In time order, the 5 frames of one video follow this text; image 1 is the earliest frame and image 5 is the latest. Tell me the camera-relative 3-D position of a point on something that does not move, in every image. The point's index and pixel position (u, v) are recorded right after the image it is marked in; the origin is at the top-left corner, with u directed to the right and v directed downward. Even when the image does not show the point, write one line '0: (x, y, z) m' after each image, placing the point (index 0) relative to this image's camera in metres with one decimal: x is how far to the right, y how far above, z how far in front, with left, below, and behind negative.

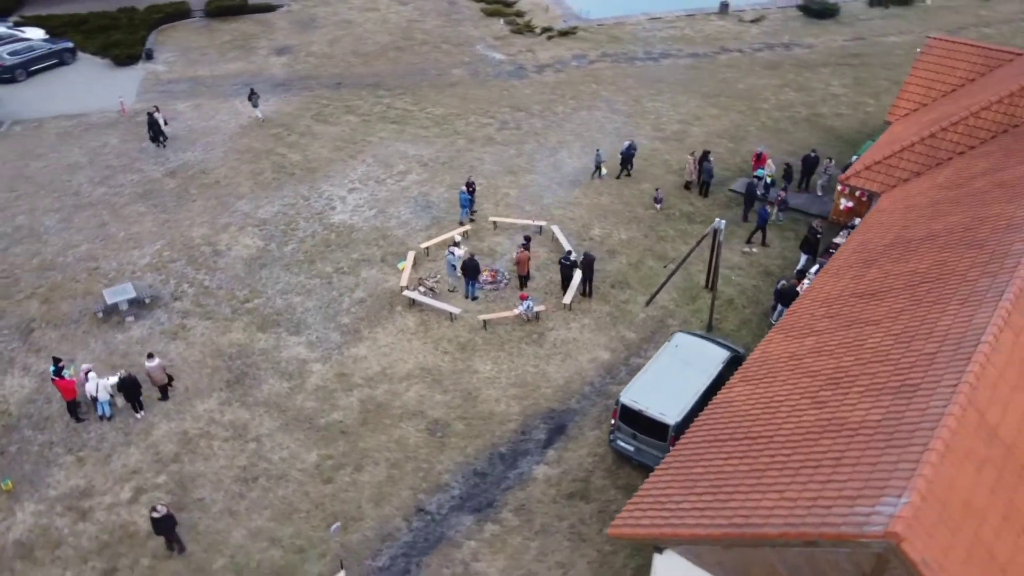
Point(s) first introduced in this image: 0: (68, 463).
0: (-8.9, -3.5, +16.2) m
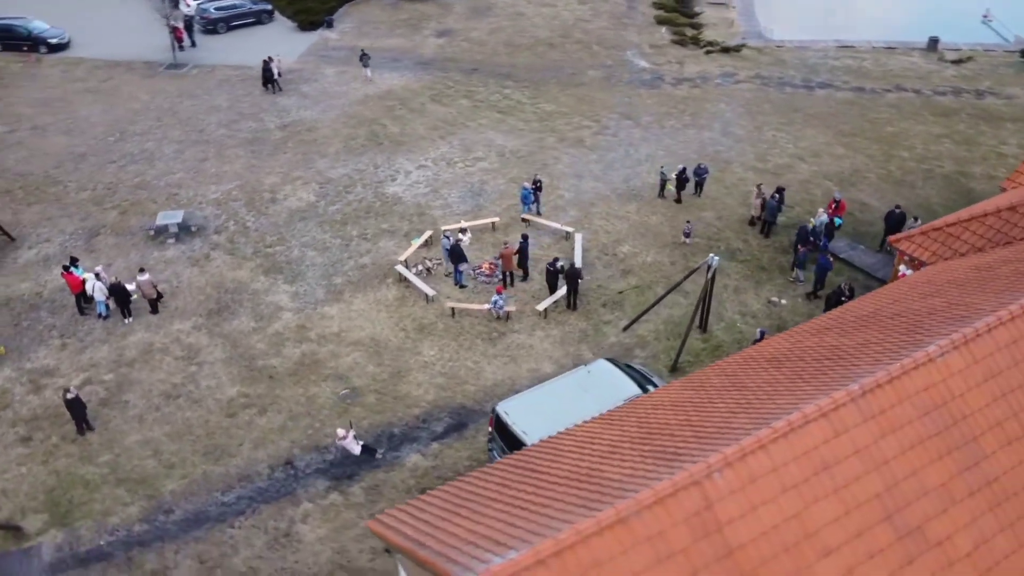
0: (-10.7, -1.4, +18.8) m
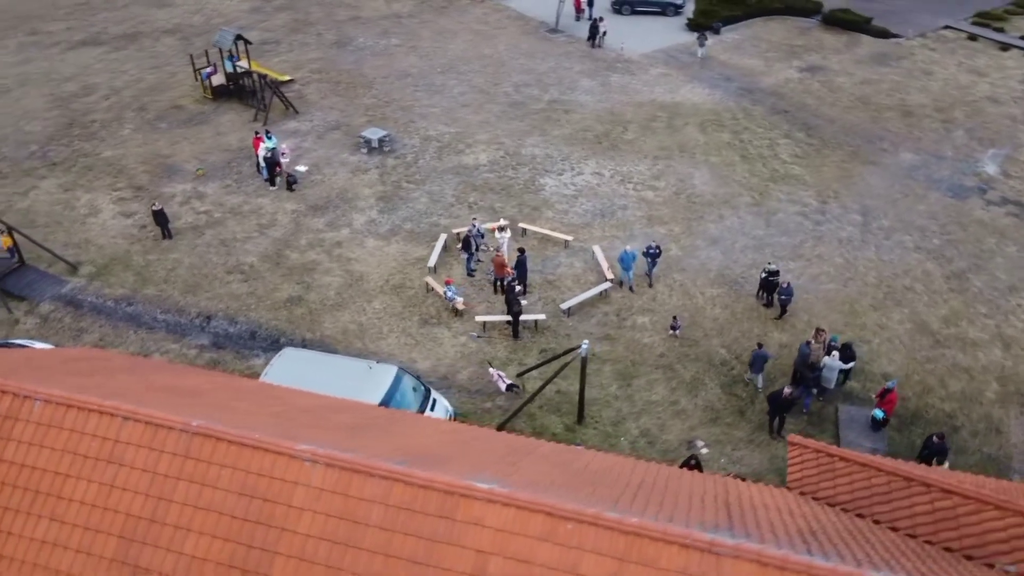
0: (-9.3, +3.4, +26.0) m
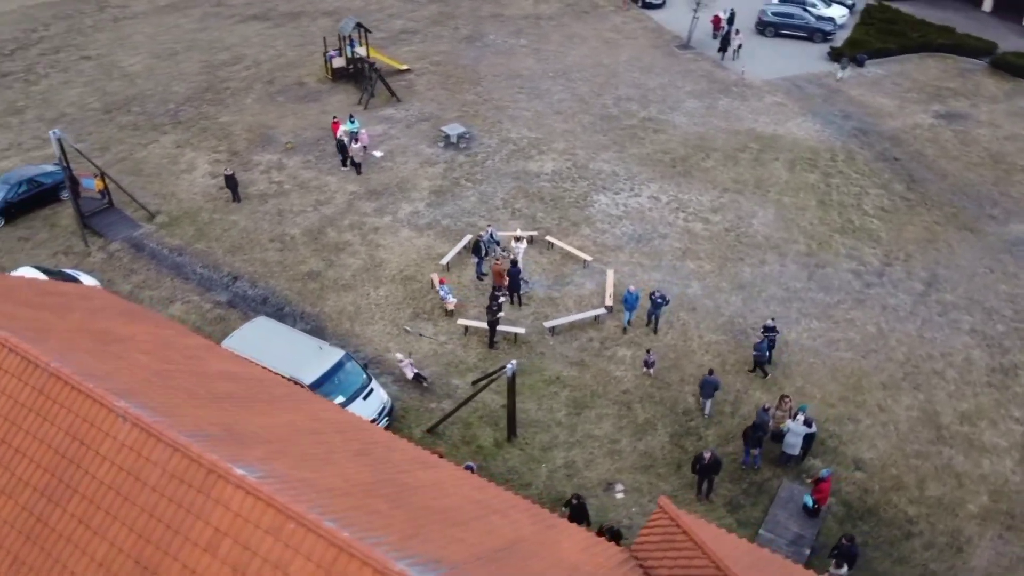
0: (-7.3, +4.5, +28.2) m
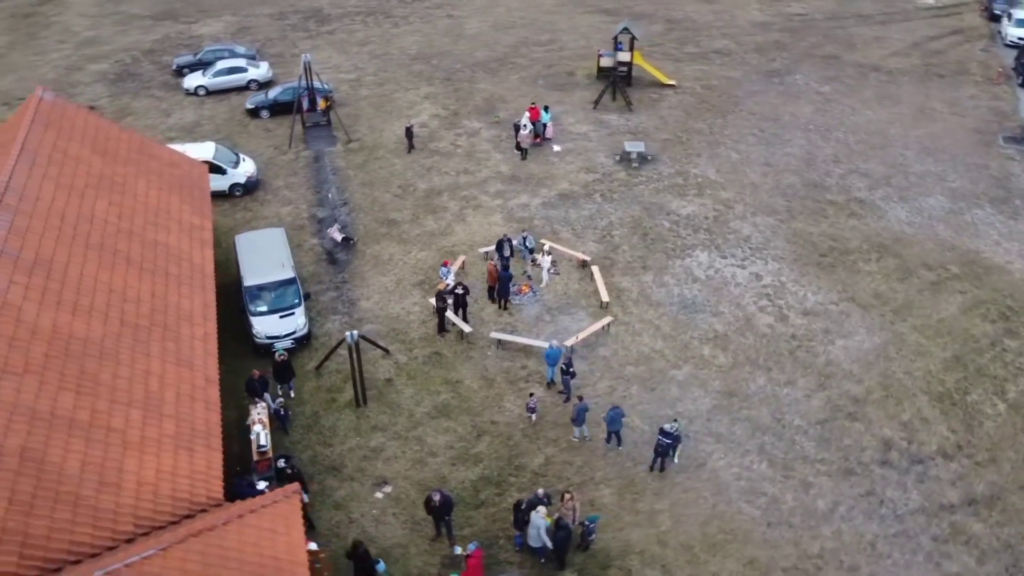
0: (-0.6, +5.8, +30.6) m
